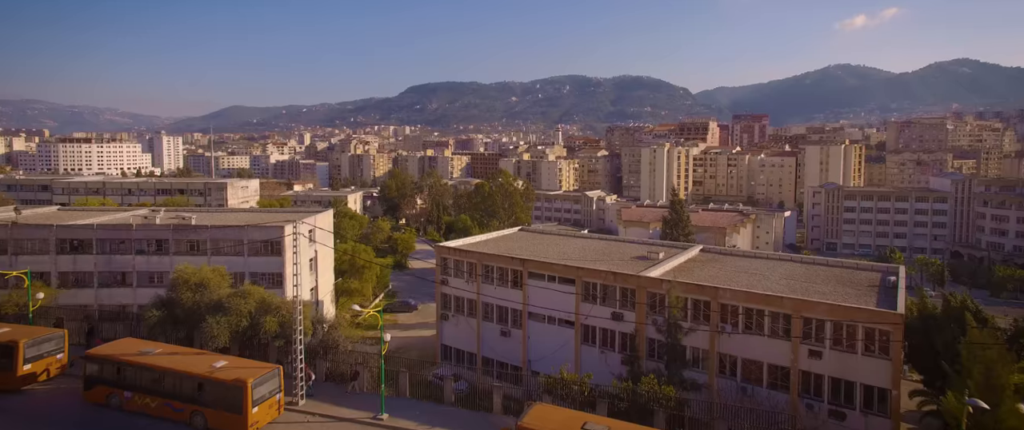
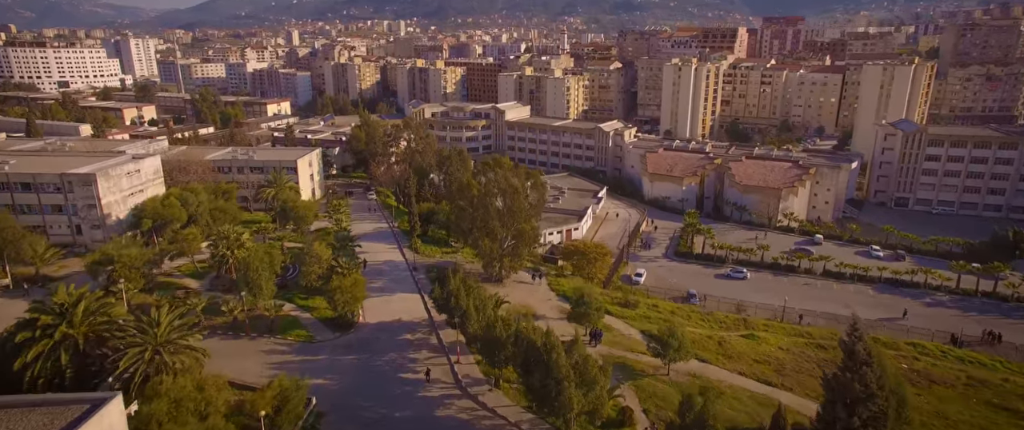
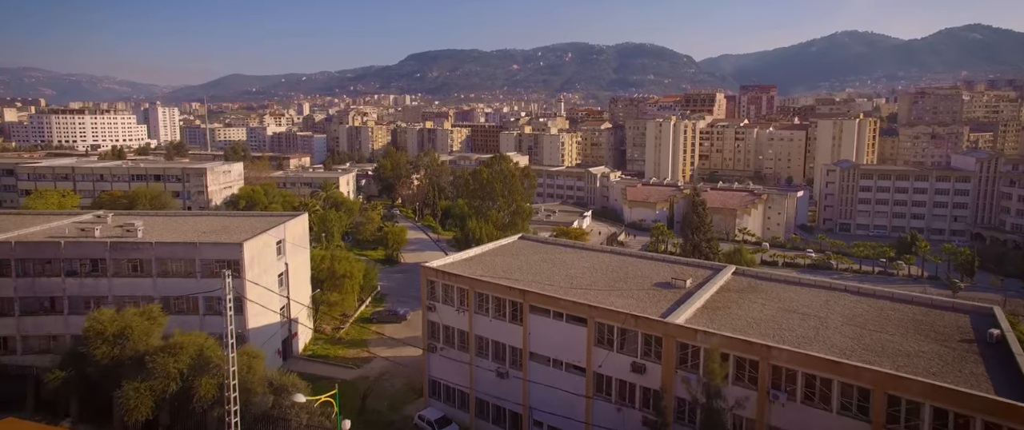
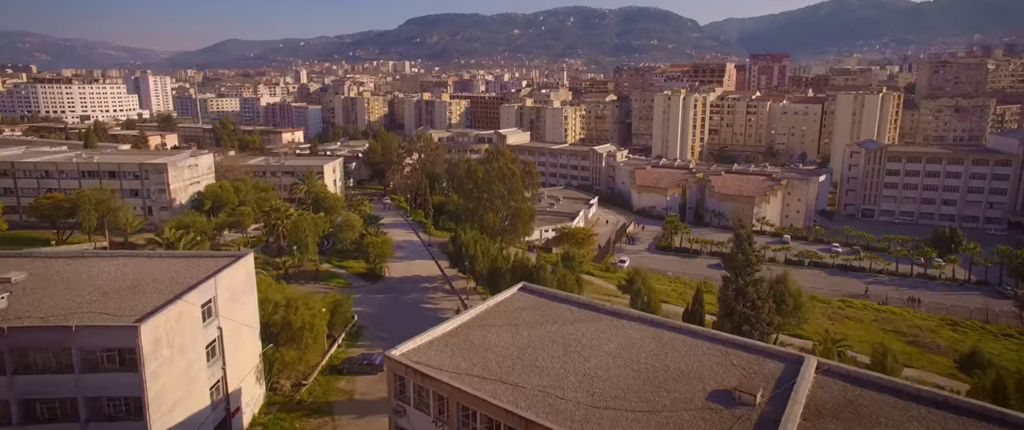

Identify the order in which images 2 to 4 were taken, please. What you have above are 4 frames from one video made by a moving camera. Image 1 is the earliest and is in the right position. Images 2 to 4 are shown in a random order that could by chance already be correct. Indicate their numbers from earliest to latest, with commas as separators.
3, 4, 2
